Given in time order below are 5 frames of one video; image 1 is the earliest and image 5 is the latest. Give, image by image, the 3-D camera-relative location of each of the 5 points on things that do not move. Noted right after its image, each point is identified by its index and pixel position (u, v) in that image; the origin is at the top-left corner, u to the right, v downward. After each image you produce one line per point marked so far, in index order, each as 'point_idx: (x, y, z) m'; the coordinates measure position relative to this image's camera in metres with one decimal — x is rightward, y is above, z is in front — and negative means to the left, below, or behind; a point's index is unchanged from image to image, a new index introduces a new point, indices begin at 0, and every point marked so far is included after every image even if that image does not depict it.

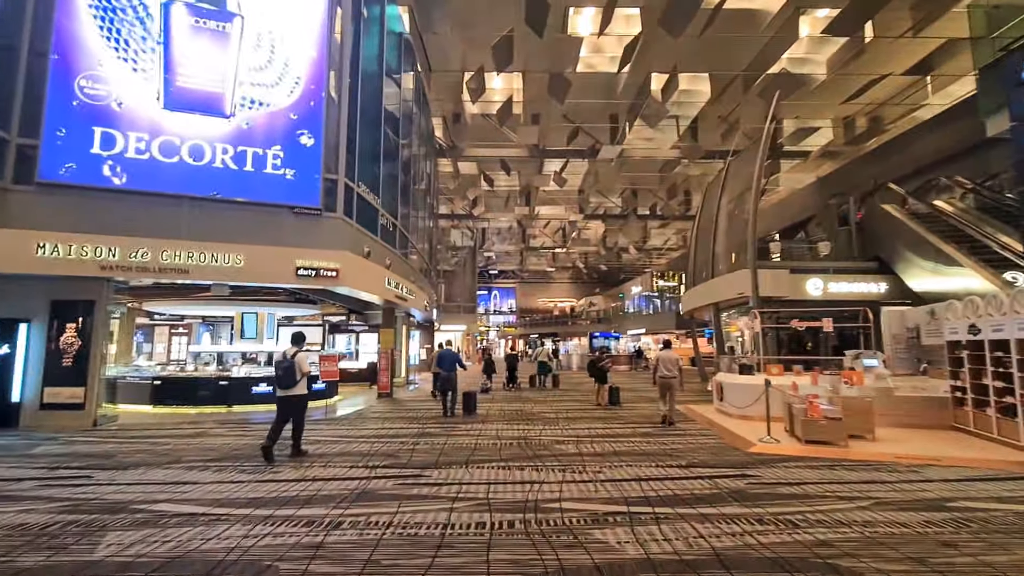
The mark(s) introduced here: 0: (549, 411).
0: (+0.9, -3.1, +12.8) m
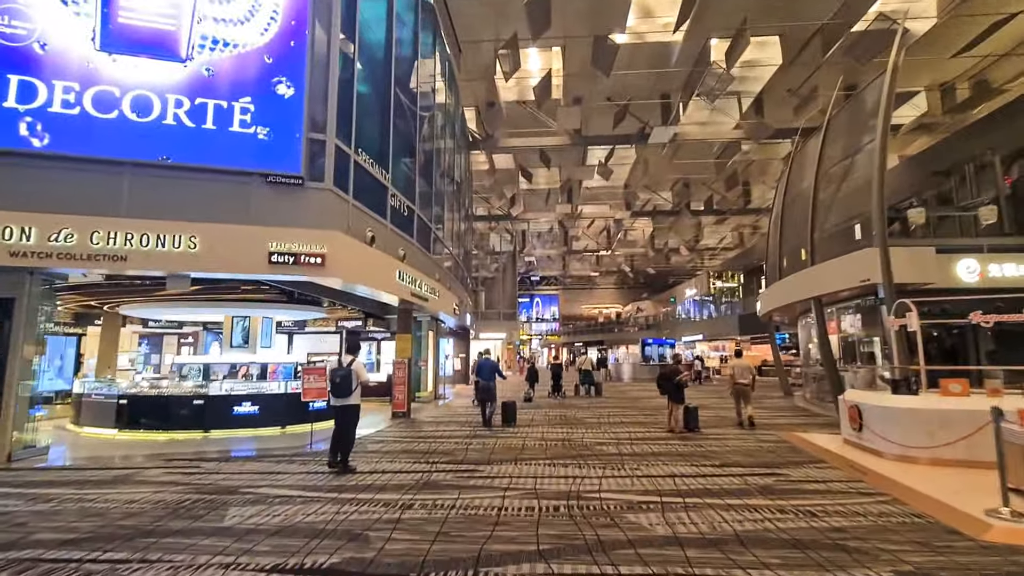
0: (+1.8, -2.9, +9.5) m
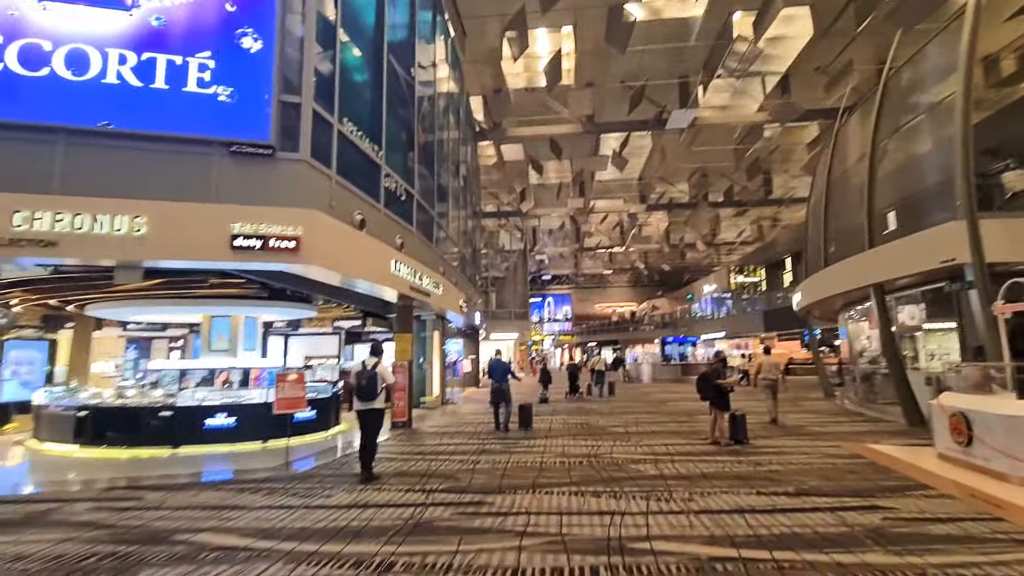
0: (+2.0, -2.7, +7.9) m
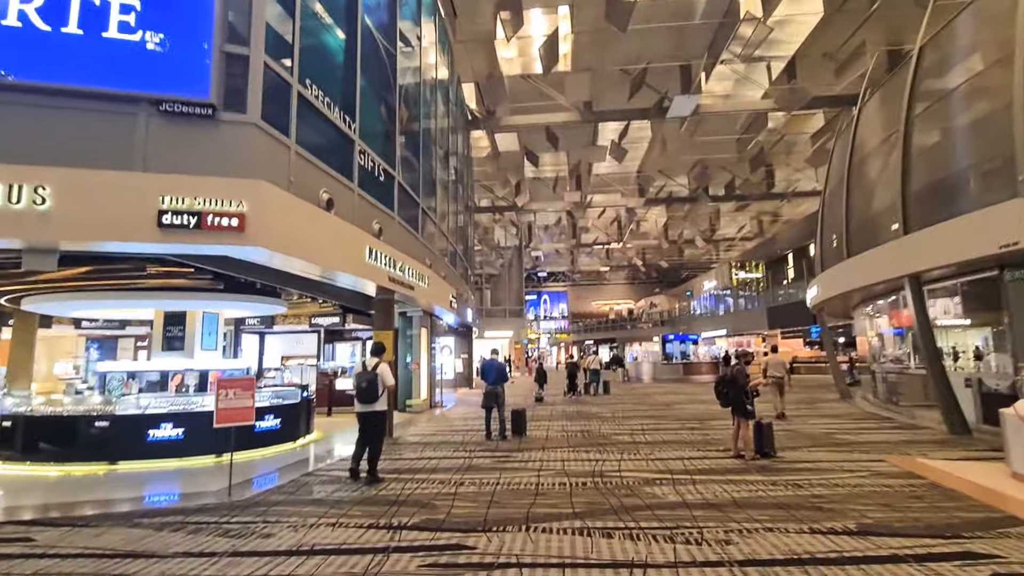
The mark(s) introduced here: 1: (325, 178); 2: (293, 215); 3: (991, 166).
0: (+1.9, -2.5, +6.7) m
1: (-3.1, +1.8, +8.1) m
2: (-2.9, +1.0, +6.6) m
3: (+9.2, +2.3, +9.5) m
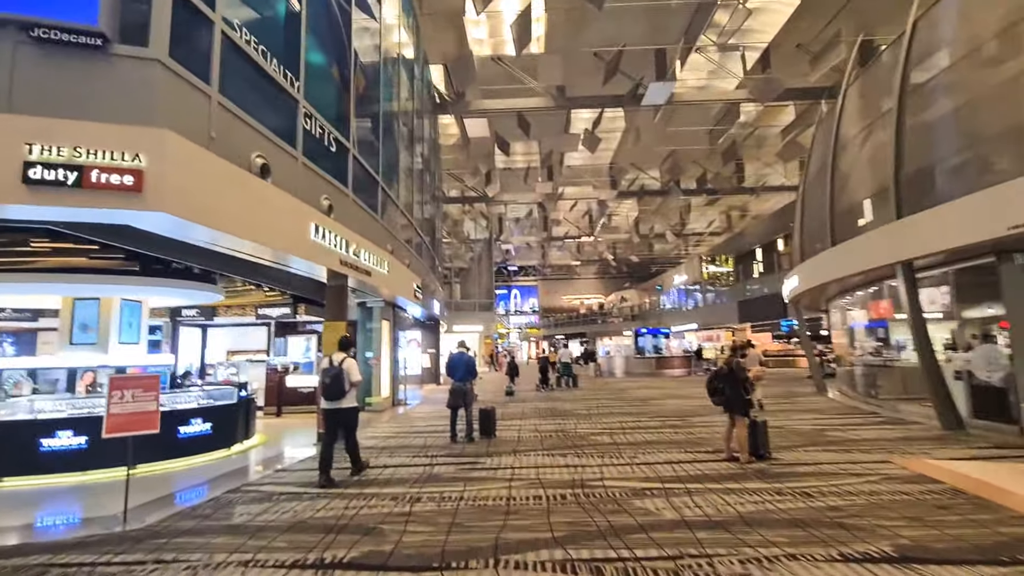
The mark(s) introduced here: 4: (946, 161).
0: (+1.5, -2.3, +5.9) m
1: (-3.5, +2.0, +6.9) m
2: (-3.3, +1.2, +5.4) m
3: (+8.6, +2.6, +9.0) m
4: (+8.6, +2.6, +9.6) m
